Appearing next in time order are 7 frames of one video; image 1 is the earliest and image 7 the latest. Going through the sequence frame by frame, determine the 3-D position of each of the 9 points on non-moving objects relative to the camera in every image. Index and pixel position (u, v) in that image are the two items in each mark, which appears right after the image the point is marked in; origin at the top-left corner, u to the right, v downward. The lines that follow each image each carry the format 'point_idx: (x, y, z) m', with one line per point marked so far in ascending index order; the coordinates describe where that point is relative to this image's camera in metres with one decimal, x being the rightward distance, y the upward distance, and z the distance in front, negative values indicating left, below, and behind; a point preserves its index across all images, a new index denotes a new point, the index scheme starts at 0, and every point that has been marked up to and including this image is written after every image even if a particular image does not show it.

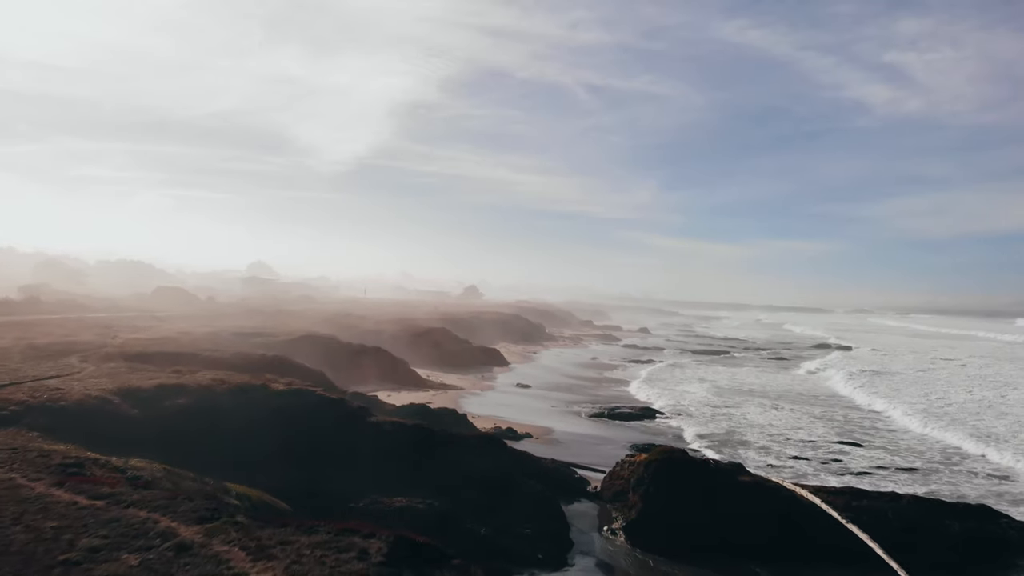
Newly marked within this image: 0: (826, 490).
0: (+8.1, -5.2, +16.0) m
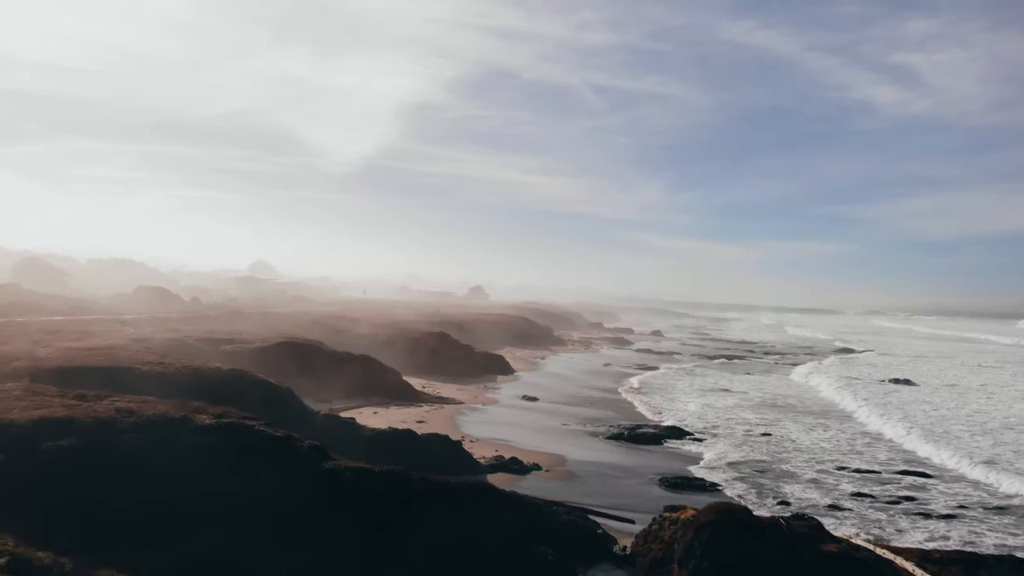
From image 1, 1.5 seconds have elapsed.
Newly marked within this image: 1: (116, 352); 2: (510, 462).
0: (+8.2, -5.3, +12.1) m
1: (-12.3, -2.0, +19.3) m
2: (-0.1, -5.1, +18.3) m
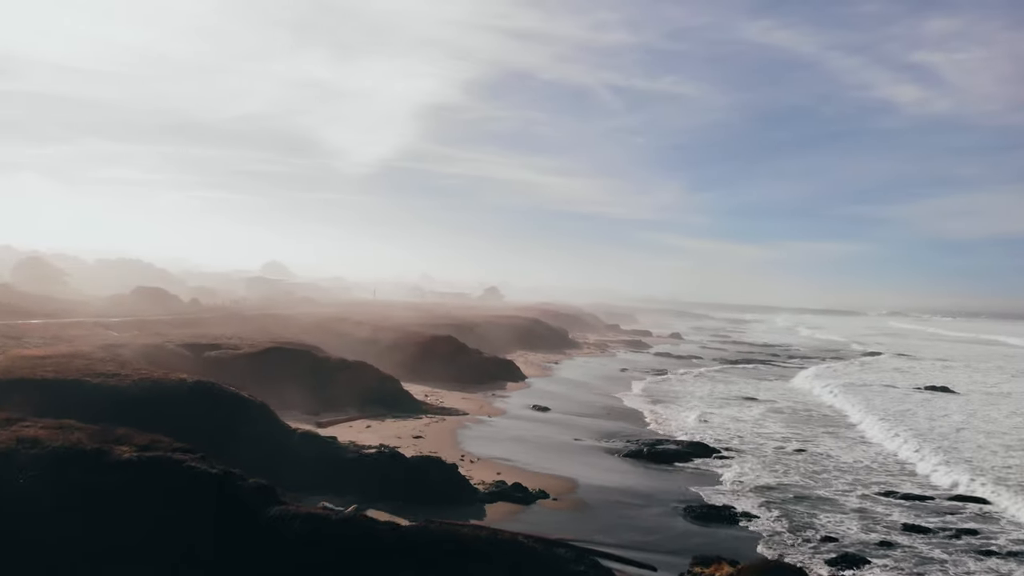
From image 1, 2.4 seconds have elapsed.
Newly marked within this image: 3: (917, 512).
0: (+8.1, -5.3, +9.6) m
1: (-12.1, -2.0, +17.3) m
2: (0.0, -5.1, +16.0) m
3: (+12.2, -6.7, +18.8) m
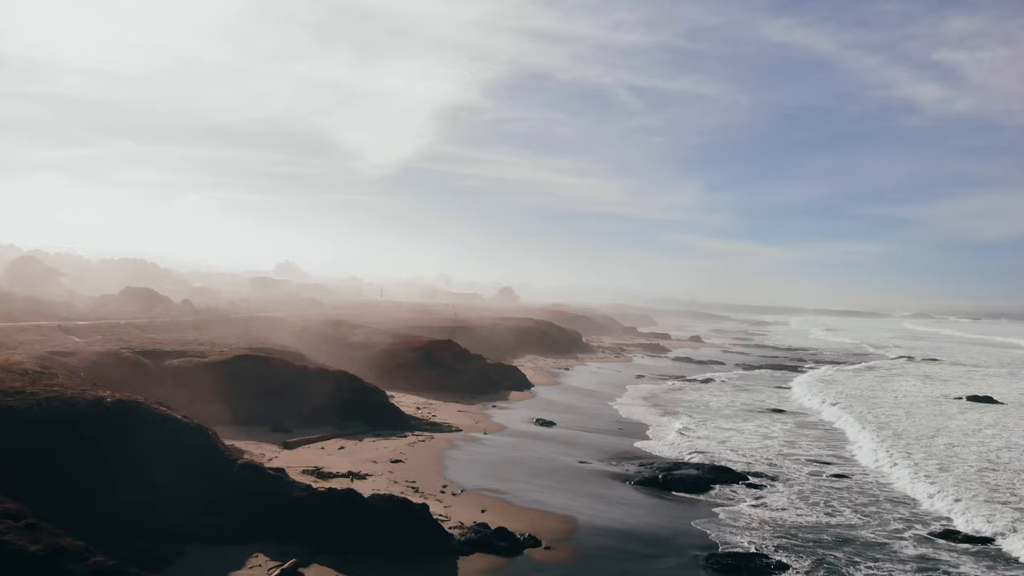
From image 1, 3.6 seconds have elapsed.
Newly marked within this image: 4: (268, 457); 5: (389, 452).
0: (+7.5, -5.3, +6.4) m
1: (-12.5, -2.0, +14.7) m
2: (-0.3, -5.2, +13.0) m
3: (+11.9, -6.8, +15.5) m
4: (-7.2, -4.9, +18.1) m
5: (-3.8, -5.1, +19.3) m
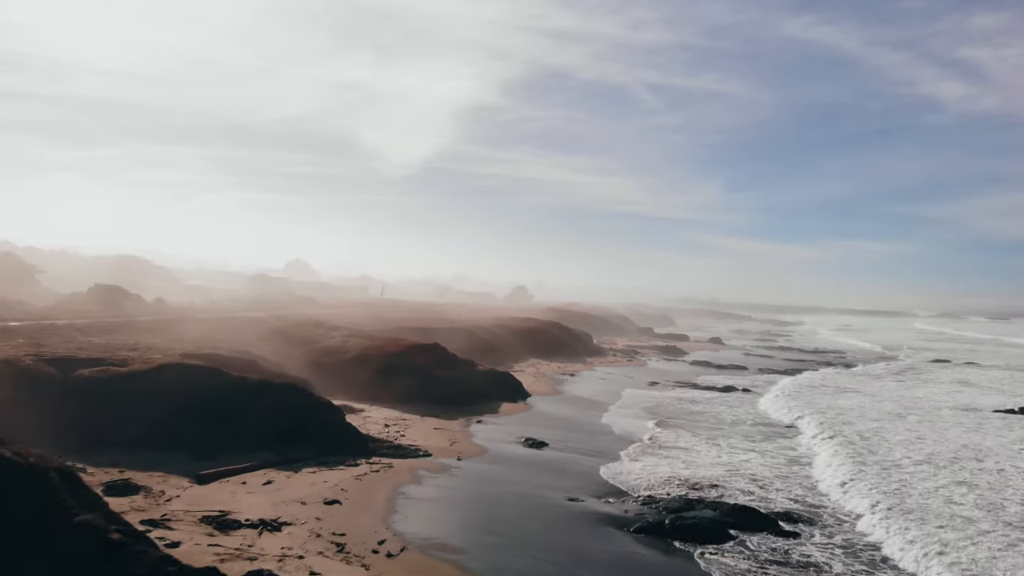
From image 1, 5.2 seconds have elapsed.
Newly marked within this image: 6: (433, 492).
0: (+6.4, -5.3, +2.3) m
1: (-13.3, -1.9, +11.2) m
2: (-1.3, -5.1, +9.1) m
3: (+11.0, -6.7, +11.2) m
4: (-8.0, -4.8, +14.4) m
5: (-4.6, -5.0, +15.5) m
6: (-2.0, -5.3, +16.2) m
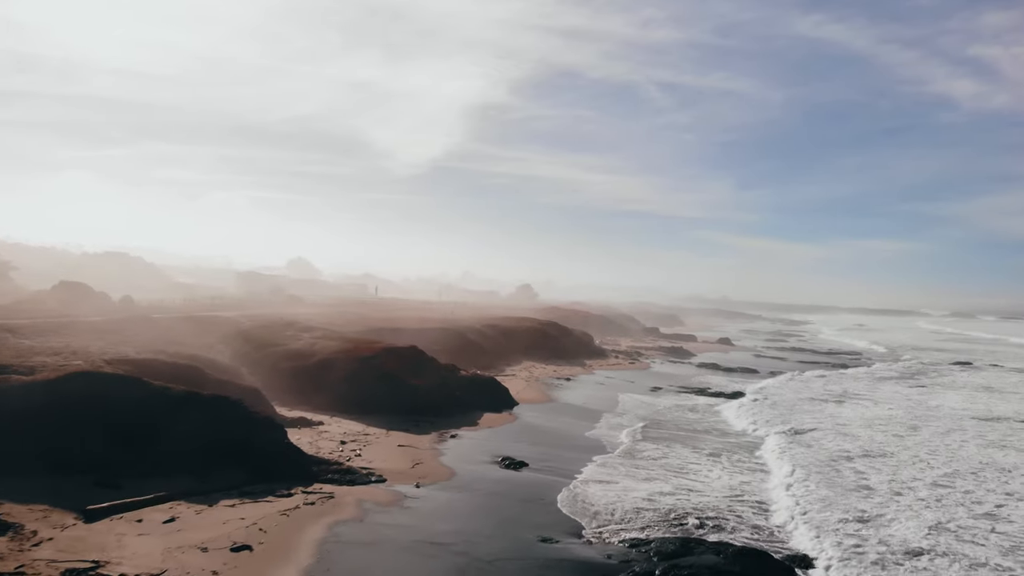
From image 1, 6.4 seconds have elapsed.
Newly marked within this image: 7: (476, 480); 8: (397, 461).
0: (+5.3, -5.2, -0.7) m
1: (-14.3, -1.8, +8.5) m
2: (-2.3, -5.0, +6.3) m
3: (+10.1, -6.6, +8.2) m
4: (-8.9, -4.7, +11.7) m
5: (-5.4, -4.9, +12.7) m
6: (-2.9, -5.2, +13.4) m
7: (-1.0, -5.5, +17.5) m
8: (-3.3, -5.2, +18.2) m
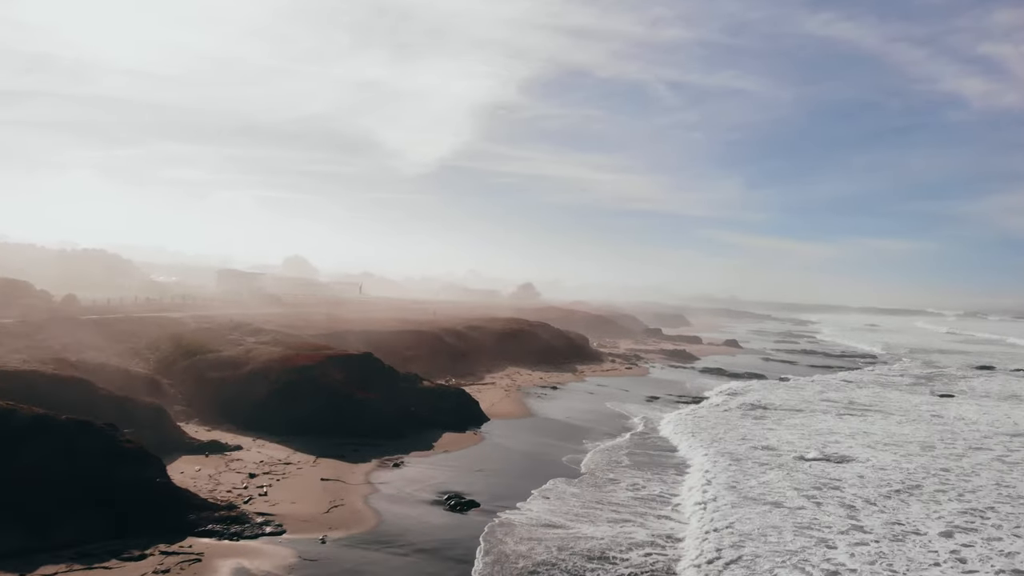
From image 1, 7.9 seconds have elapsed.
0: (+3.8, -5.1, -4.4) m
1: (-15.7, -1.8, +5.0) m
2: (-3.7, -4.9, +2.7) m
3: (+8.7, -6.6, +4.4) m
4: (-10.3, -4.7, +8.1) m
5: (-6.8, -4.8, +9.1) m
6: (-4.2, -5.2, +9.8) m
7: (-2.3, -5.4, +13.9) m
8: (-4.6, -5.1, +14.6) m
